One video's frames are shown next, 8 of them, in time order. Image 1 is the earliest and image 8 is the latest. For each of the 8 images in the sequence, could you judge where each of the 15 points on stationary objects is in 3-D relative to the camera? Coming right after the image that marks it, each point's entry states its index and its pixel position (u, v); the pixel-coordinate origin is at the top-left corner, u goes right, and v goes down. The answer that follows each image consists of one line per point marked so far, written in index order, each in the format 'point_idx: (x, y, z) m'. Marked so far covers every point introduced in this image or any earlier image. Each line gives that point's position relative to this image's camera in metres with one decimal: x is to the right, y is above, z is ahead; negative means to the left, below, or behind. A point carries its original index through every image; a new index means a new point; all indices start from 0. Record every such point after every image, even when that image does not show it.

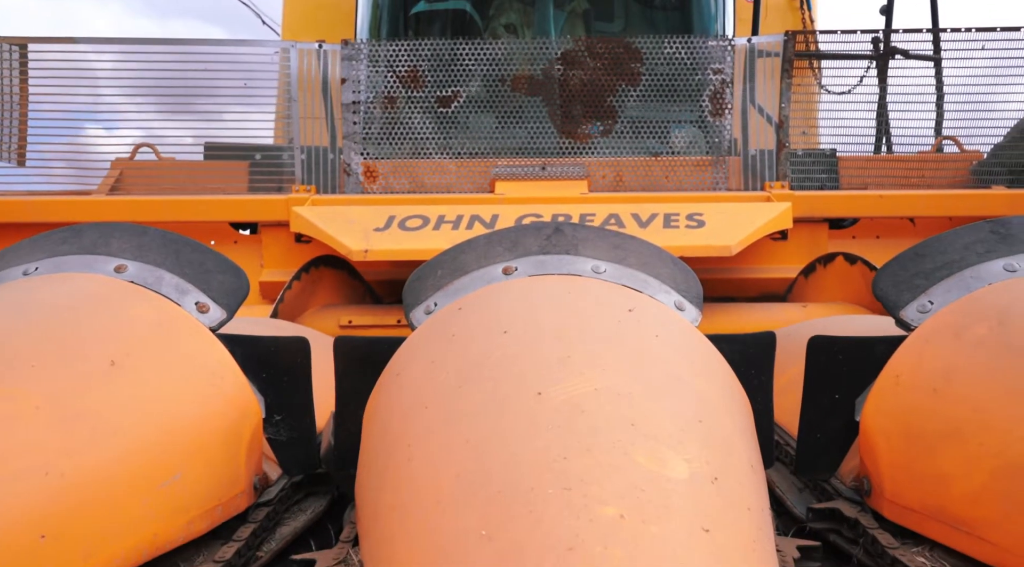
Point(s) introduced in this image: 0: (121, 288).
0: (-0.6, 0.0, +1.3) m
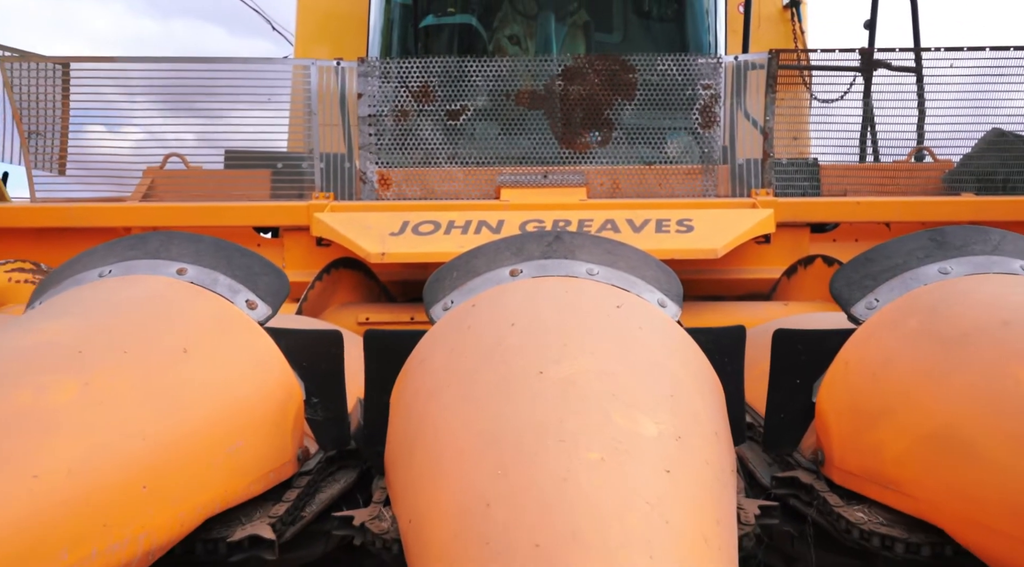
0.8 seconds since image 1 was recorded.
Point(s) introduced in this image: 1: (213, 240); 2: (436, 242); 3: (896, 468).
0: (-0.6, 0.0, +1.5) m
1: (-0.6, +0.1, +1.7) m
2: (-0.2, +0.1, +2.6) m
3: (+0.5, -0.3, +1.3) m
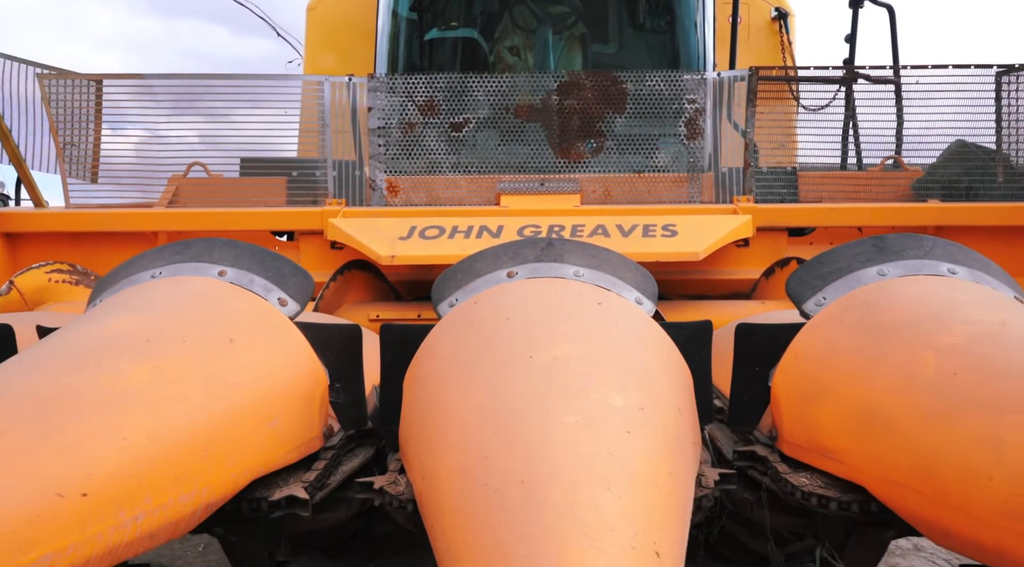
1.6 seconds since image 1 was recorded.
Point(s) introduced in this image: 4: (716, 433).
0: (-0.6, 0.0, +1.8) m
1: (-0.6, +0.1, +1.9) m
2: (-0.2, +0.1, +2.9) m
3: (+0.5, -0.3, +1.5) m
4: (+0.4, -0.3, +1.9) m
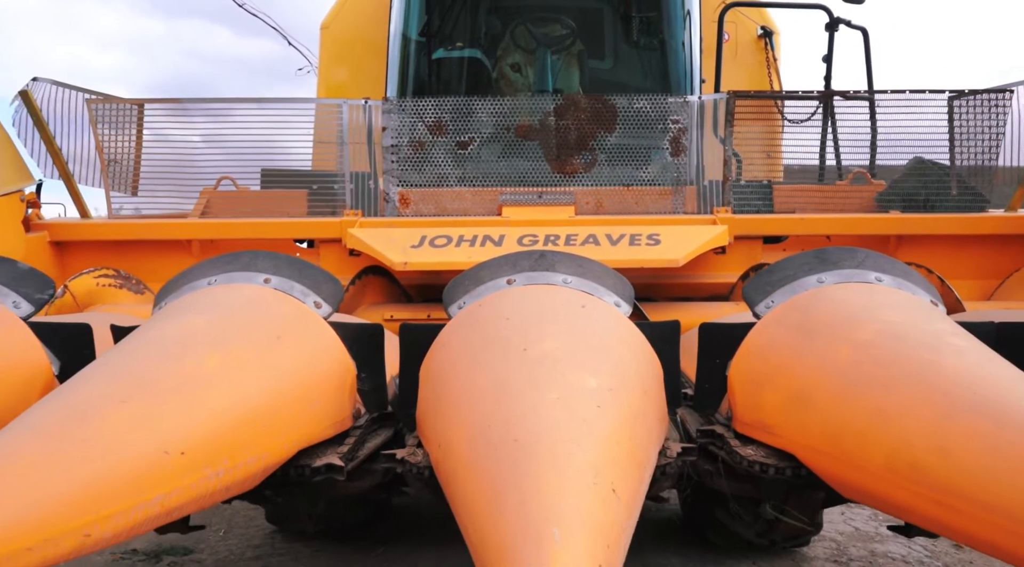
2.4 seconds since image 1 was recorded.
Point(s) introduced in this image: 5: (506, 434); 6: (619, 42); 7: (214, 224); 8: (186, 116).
0: (-0.6, 0.0, +2.1) m
1: (-0.6, +0.1, +2.3) m
2: (-0.2, +0.1, +3.2) m
3: (+0.5, -0.3, +1.9) m
4: (+0.4, -0.3, +2.2) m
5: (0.0, -0.3, +1.6) m
6: (+0.6, +1.3, +4.8) m
7: (-1.2, +0.2, +3.6) m
8: (-1.3, +0.7, +3.7) m
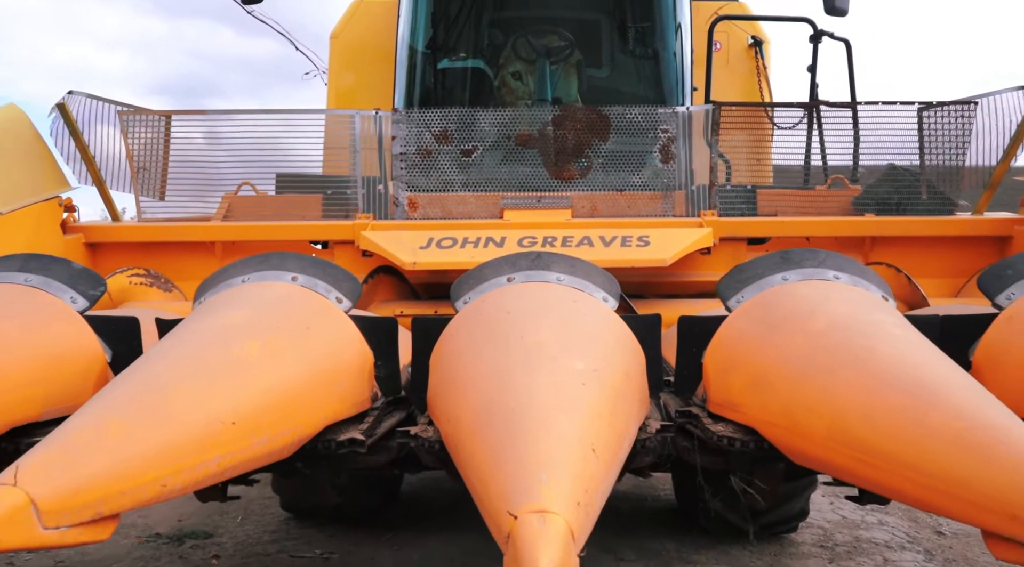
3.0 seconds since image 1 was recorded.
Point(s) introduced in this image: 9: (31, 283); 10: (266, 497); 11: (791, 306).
0: (-0.6, 0.0, +2.4) m
1: (-0.6, +0.1, +2.5) m
2: (-0.2, +0.1, +3.5) m
3: (+0.5, -0.3, +2.1) m
4: (+0.4, -0.3, +2.5) m
5: (0.0, -0.3, +1.9) m
6: (+0.6, +1.3, +5.1) m
7: (-1.2, +0.2, +3.8) m
8: (-1.3, +0.7, +4.0) m
9: (-1.3, 0.0, +2.4) m
10: (-1.7, -1.4, +6.0) m
11: (+0.7, -0.1, +2.2) m
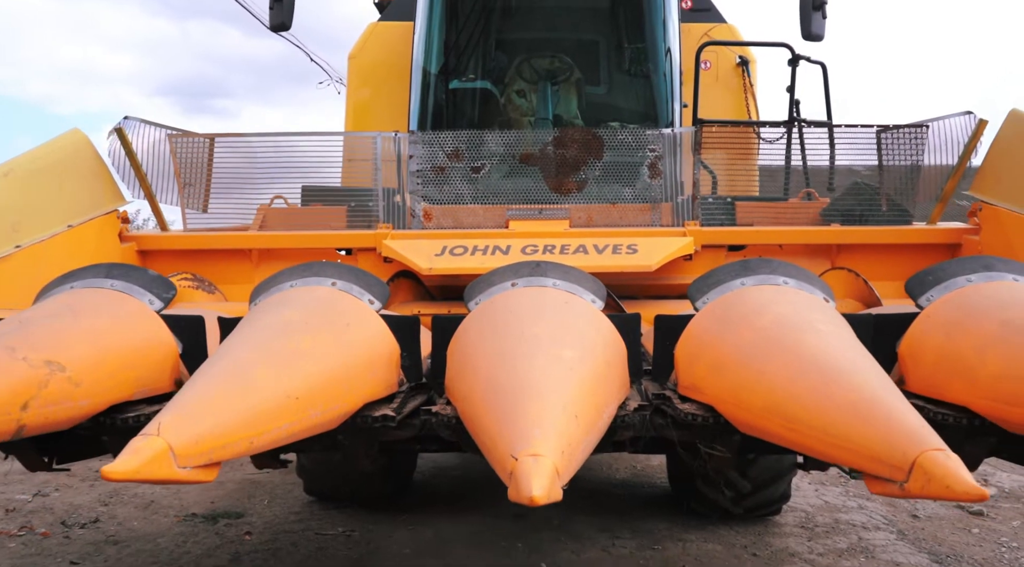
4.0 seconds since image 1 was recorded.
0: (-0.6, 0.0, +2.9) m
1: (-0.6, +0.1, +3.0) m
2: (-0.2, +0.1, +4.0) m
3: (+0.5, -0.3, +2.6) m
4: (+0.4, -0.3, +3.0) m
5: (0.0, -0.3, +2.3) m
6: (+0.6, +1.3, +5.6) m
7: (-1.2, +0.2, +4.3) m
8: (-1.3, +0.7, +4.4) m
9: (-1.3, 0.0, +2.9) m
10: (-1.6, -1.5, +6.5) m
11: (+0.7, -0.1, +2.7) m
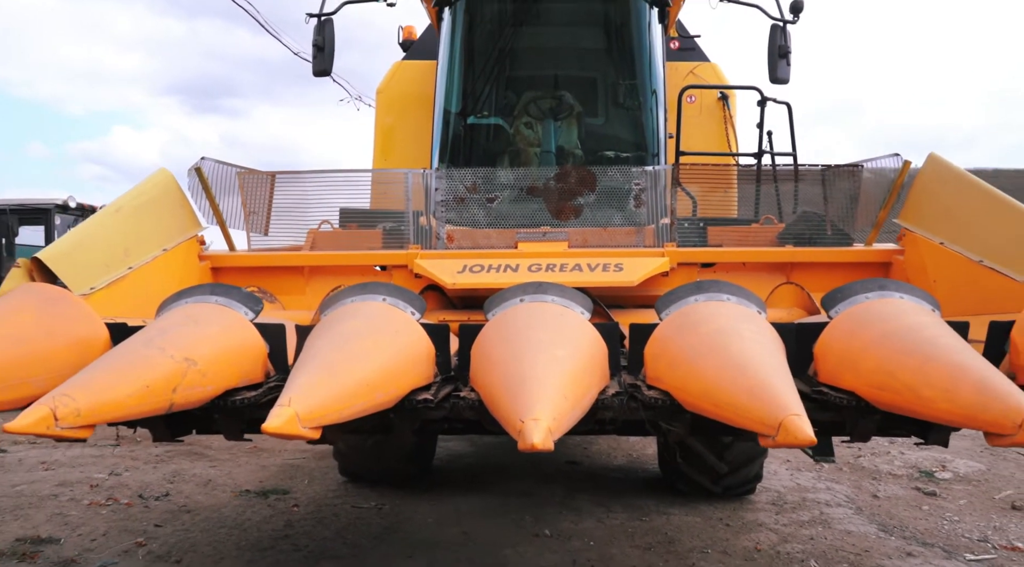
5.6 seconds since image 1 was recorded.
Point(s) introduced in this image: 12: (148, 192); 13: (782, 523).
0: (-0.5, -0.1, +3.8) m
1: (-0.5, 0.0, +3.9) m
2: (-0.2, 0.0, +4.9) m
3: (+0.6, -0.4, +3.5) m
4: (+0.5, -0.4, +3.9) m
5: (0.0, -0.3, +3.2) m
6: (+0.7, +1.3, +6.5) m
7: (-1.1, +0.2, +5.2) m
8: (-1.3, +0.6, +5.4) m
9: (-1.3, -0.1, +3.8) m
10: (-1.6, -1.5, +7.4) m
11: (+0.7, -0.1, +3.5) m
12: (-2.0, +0.5, +4.8) m
13: (+1.9, -1.7, +6.1) m
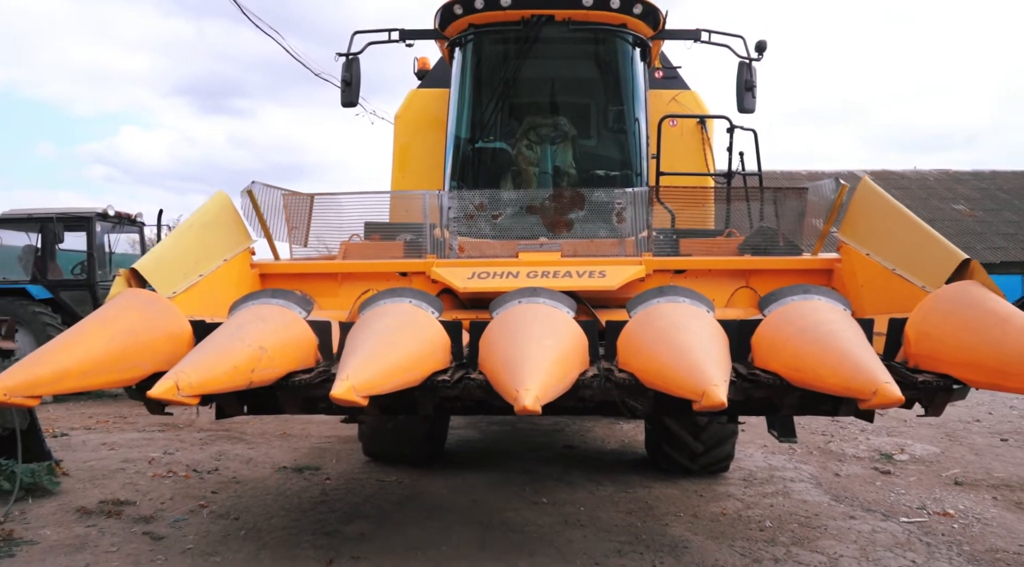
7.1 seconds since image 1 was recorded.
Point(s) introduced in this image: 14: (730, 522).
0: (-0.5, -0.1, +4.7) m
1: (-0.5, 0.0, +4.9) m
2: (-0.2, 0.0, +5.8) m
3: (+0.6, -0.4, +4.5) m
4: (+0.5, -0.4, +4.8) m
5: (0.0, -0.4, +4.2) m
6: (+0.7, +1.2, +7.4) m
7: (-1.1, +0.1, +6.2) m
8: (-1.3, +0.6, +6.3) m
9: (-1.3, -0.1, +4.8) m
10: (-1.5, -1.5, +8.4) m
11: (+0.7, -0.2, +4.5) m
12: (-2.0, +0.5, +5.7) m
13: (+1.9, -1.7, +7.1) m
14: (+1.5, -1.7, +6.3) m
